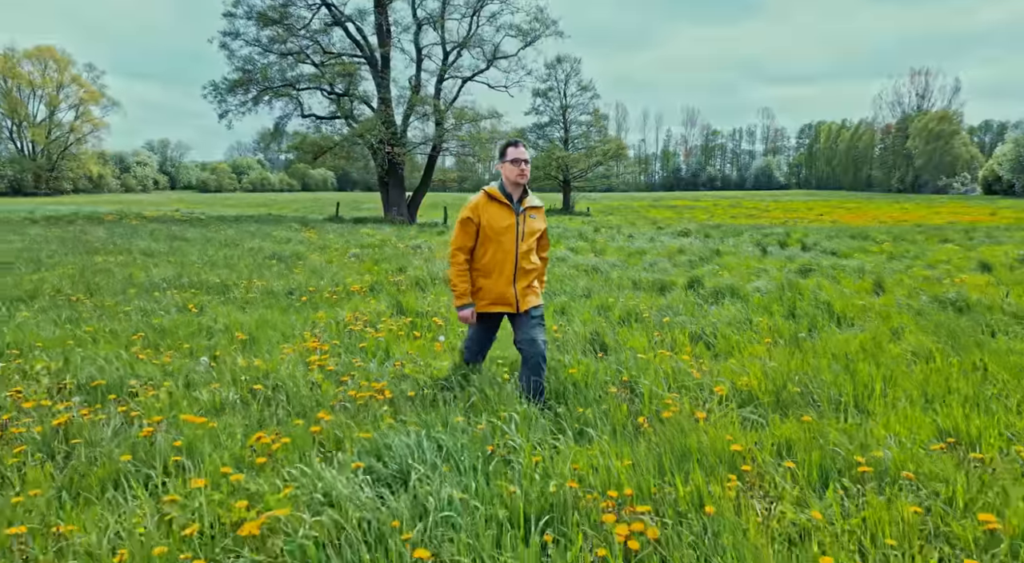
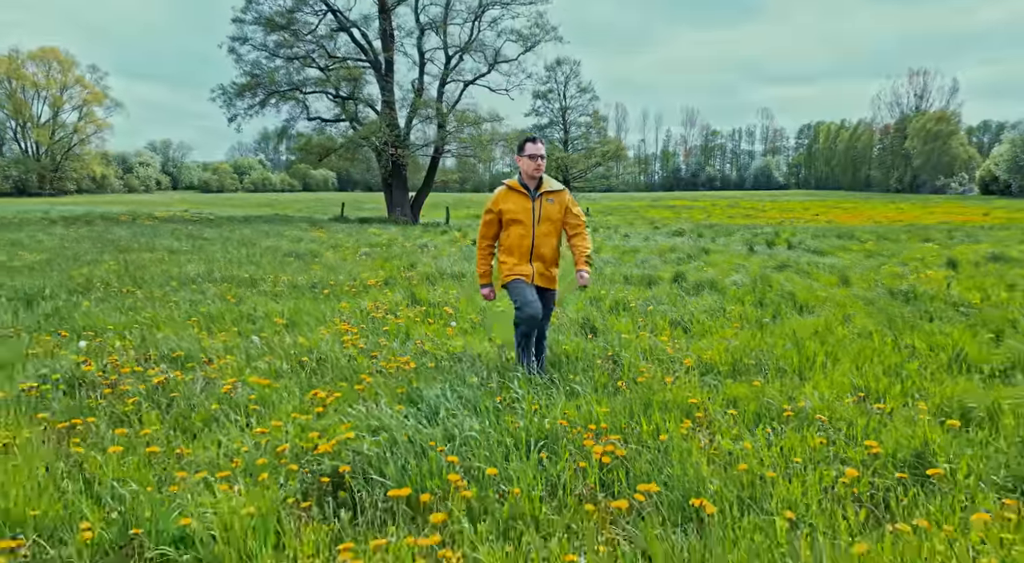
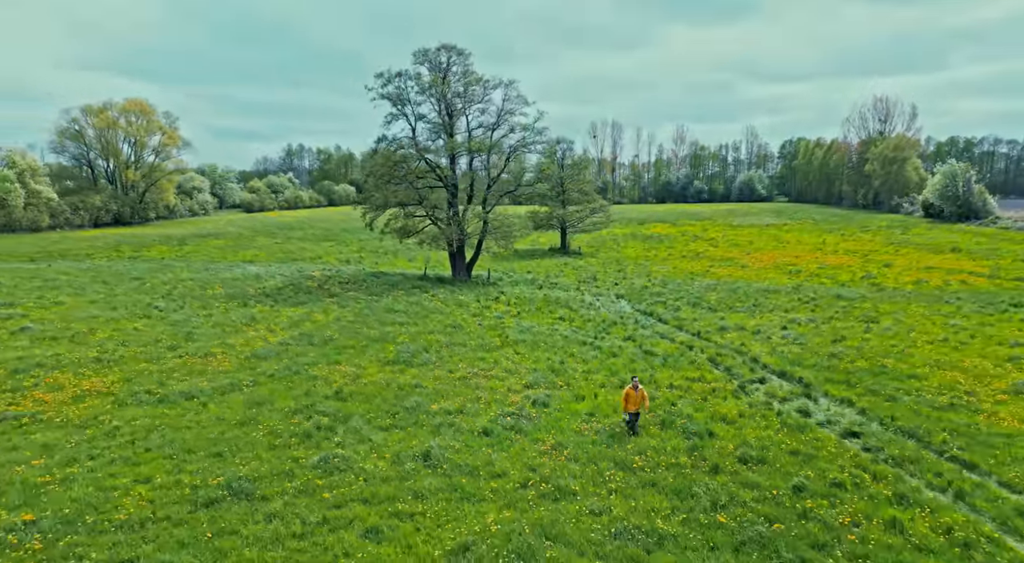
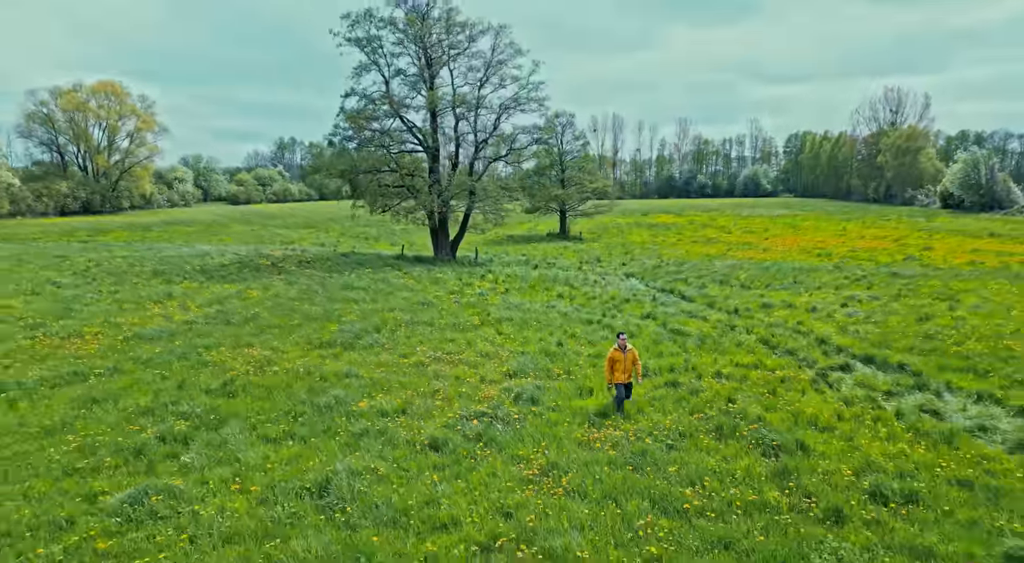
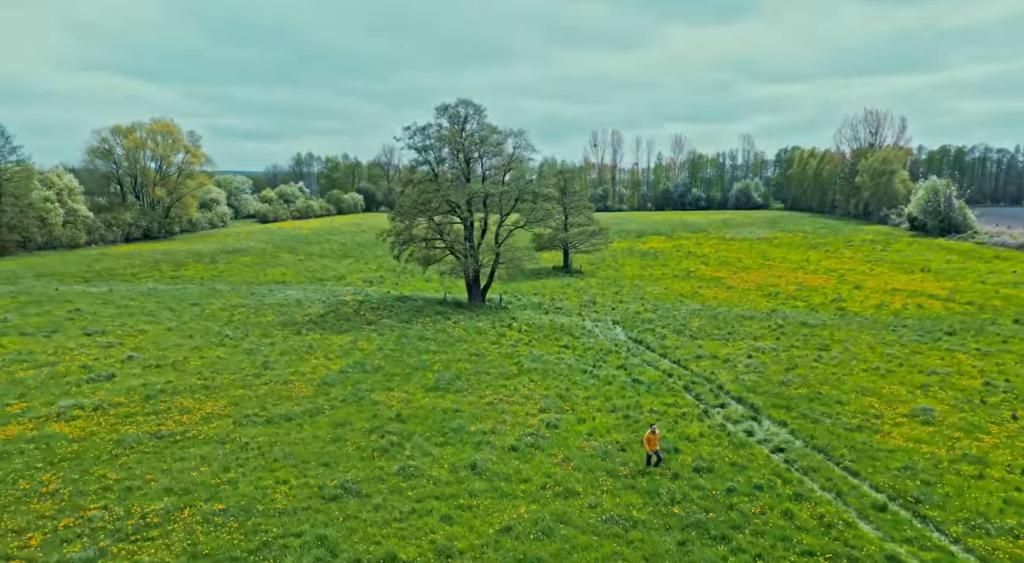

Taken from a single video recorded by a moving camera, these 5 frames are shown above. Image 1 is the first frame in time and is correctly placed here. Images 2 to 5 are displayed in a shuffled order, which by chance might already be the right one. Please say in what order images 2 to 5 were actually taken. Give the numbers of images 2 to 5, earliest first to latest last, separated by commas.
2, 4, 3, 5
